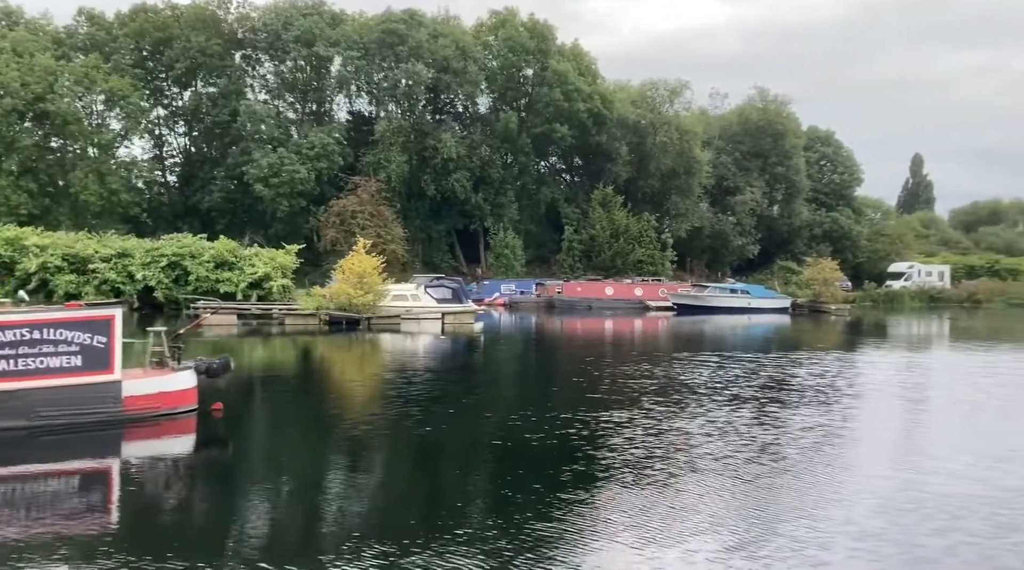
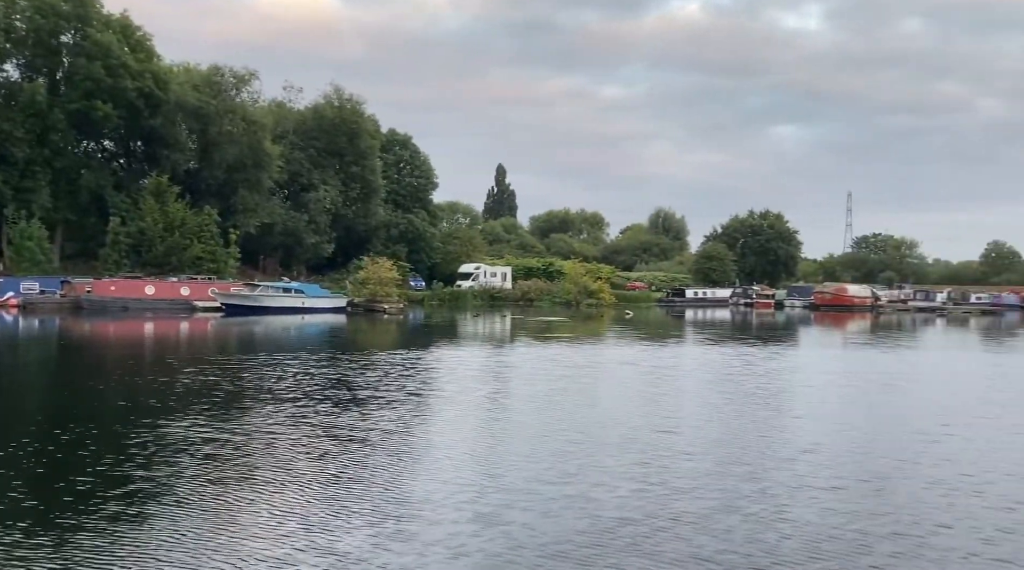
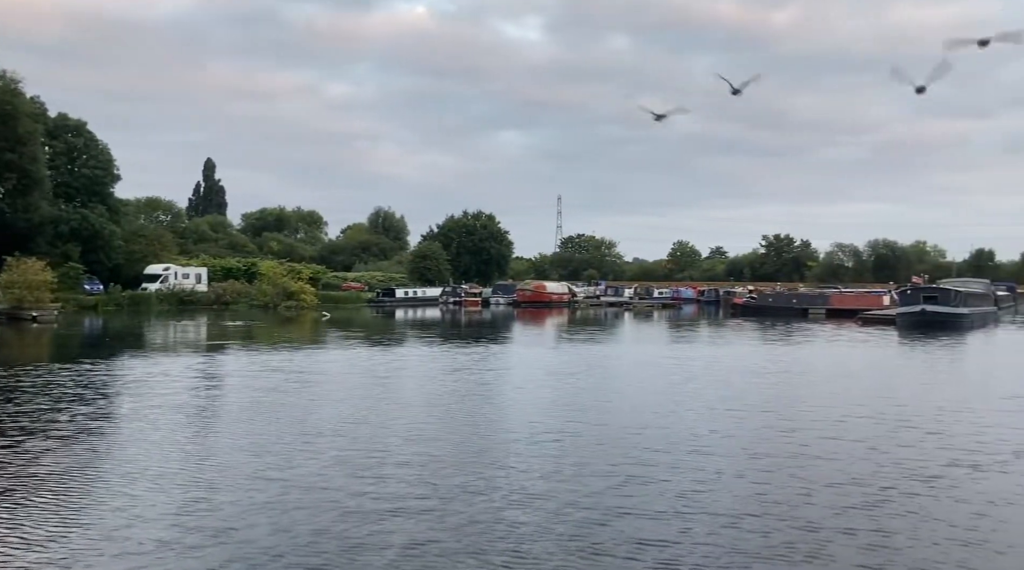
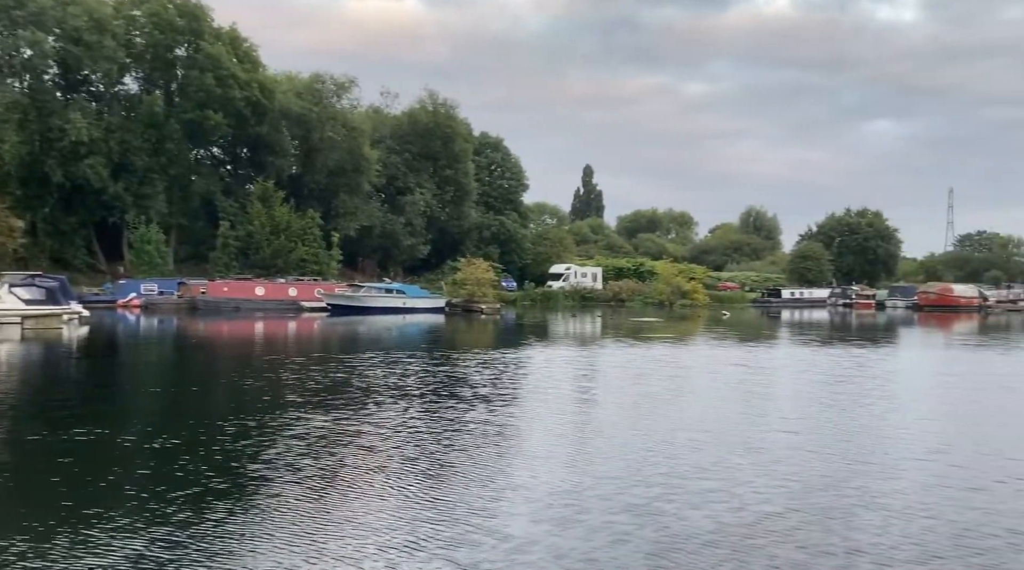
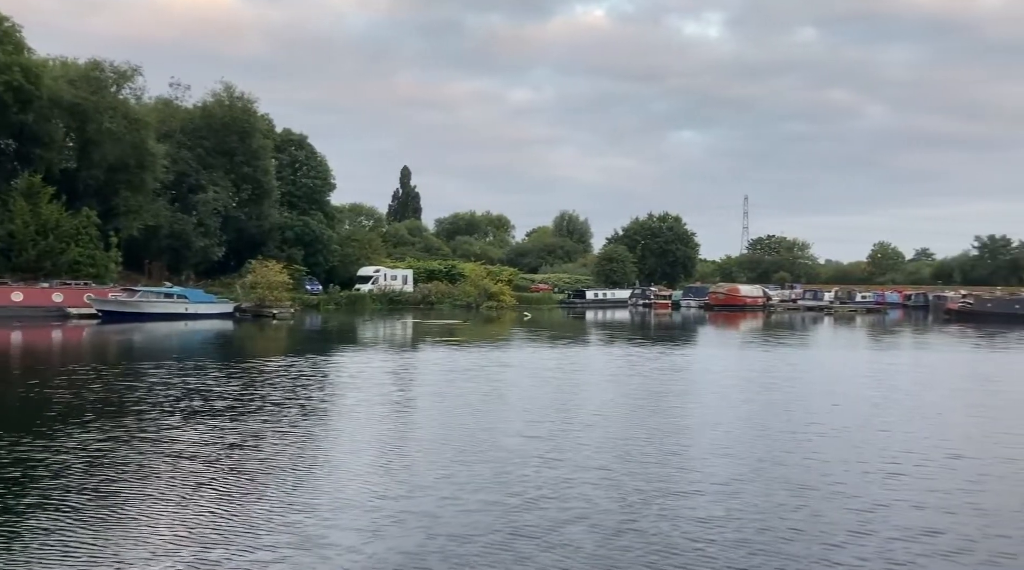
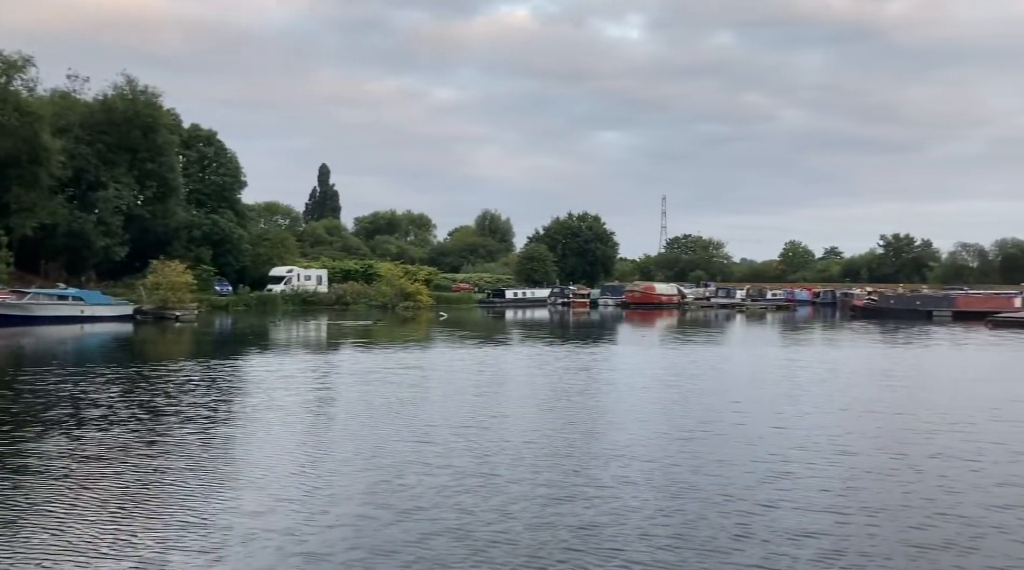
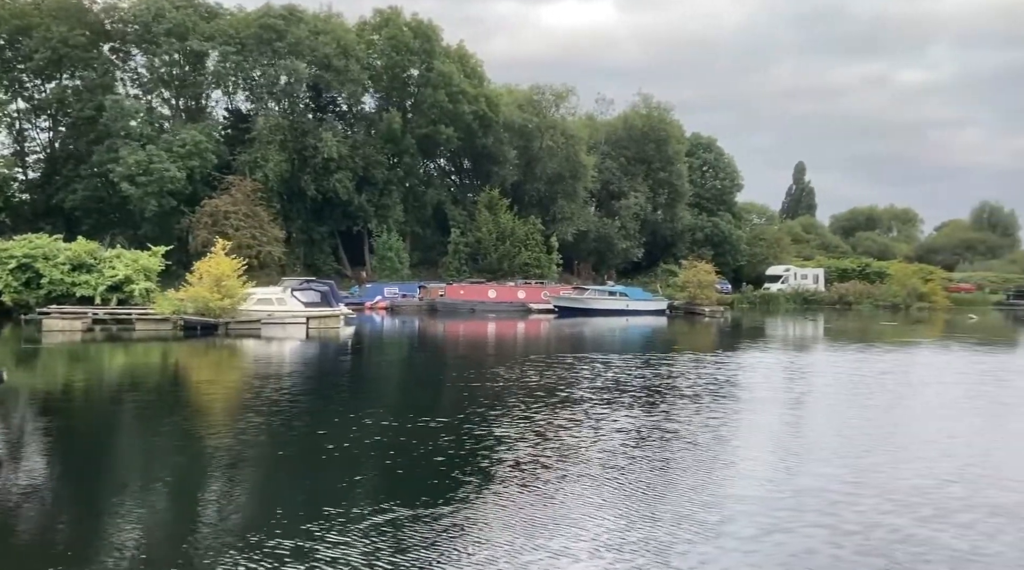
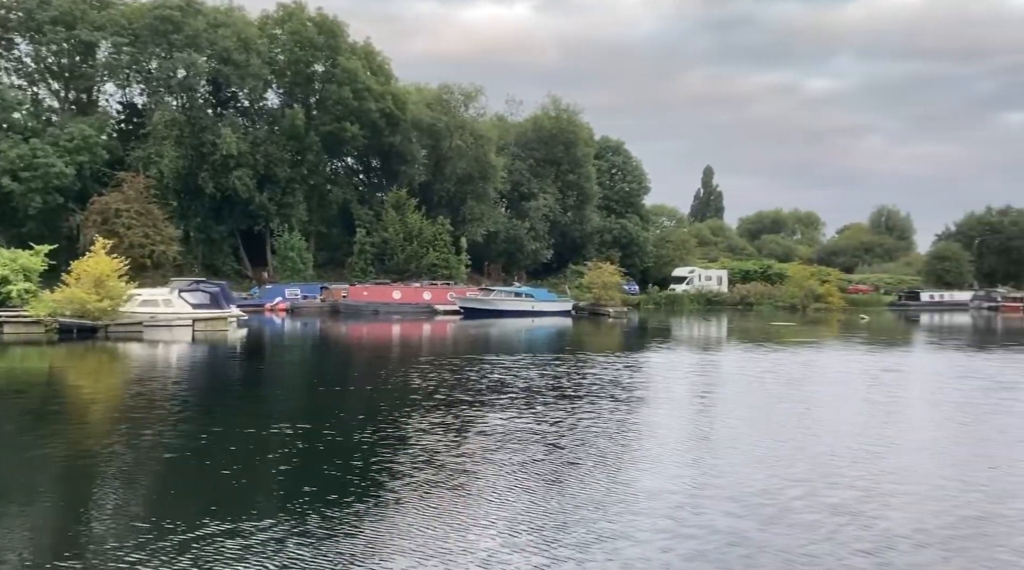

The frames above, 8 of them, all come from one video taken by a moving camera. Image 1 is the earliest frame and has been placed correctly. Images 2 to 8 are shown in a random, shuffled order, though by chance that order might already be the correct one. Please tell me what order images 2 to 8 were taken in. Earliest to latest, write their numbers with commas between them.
7, 8, 4, 2, 5, 6, 3
